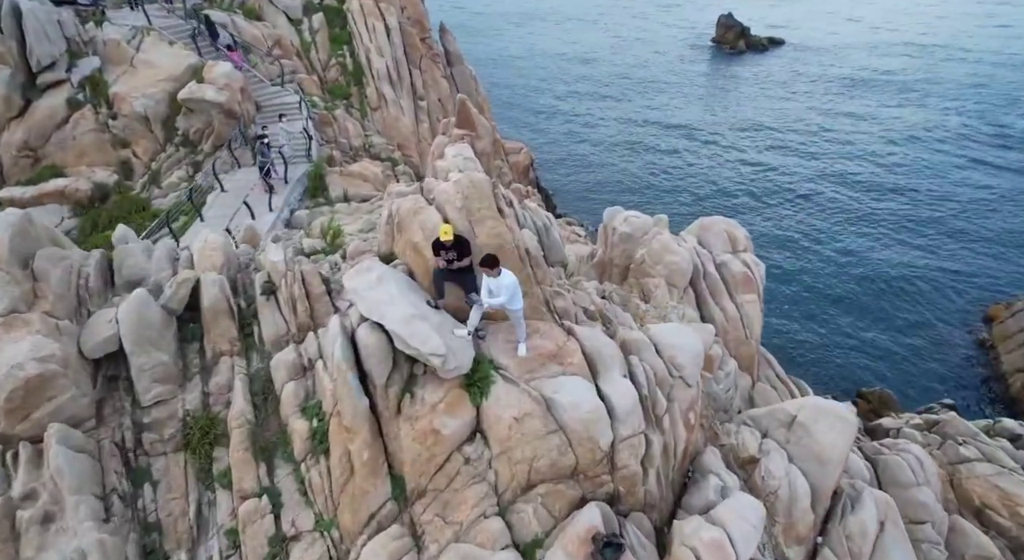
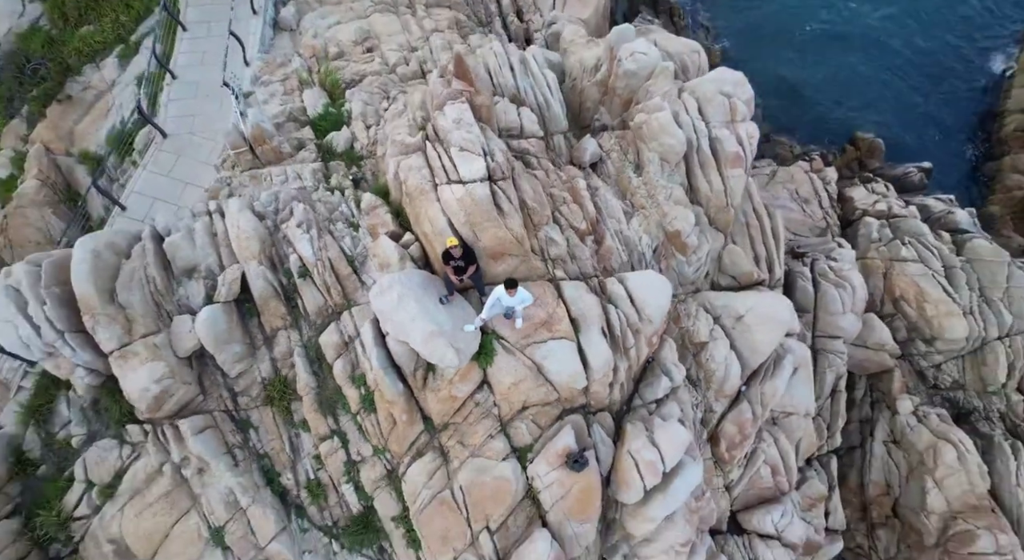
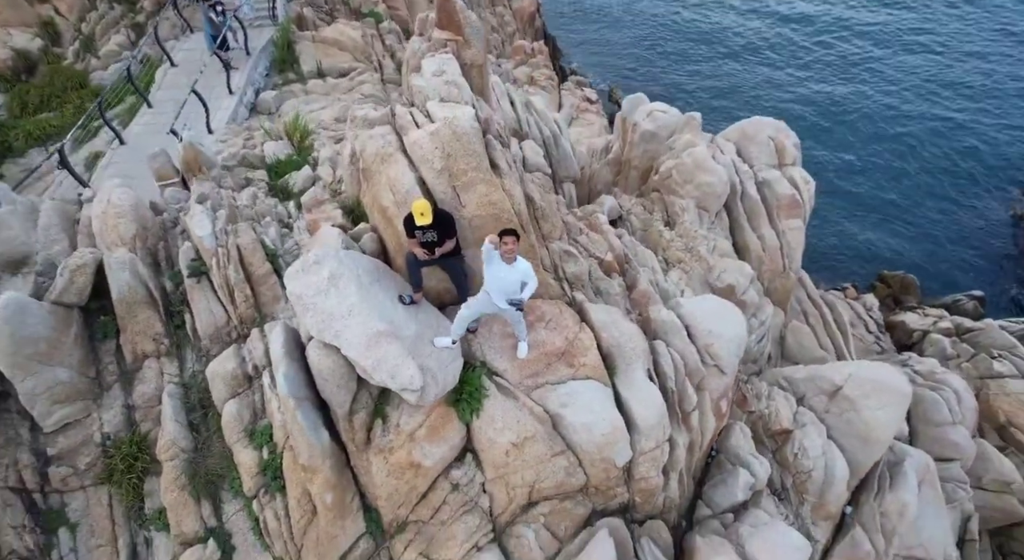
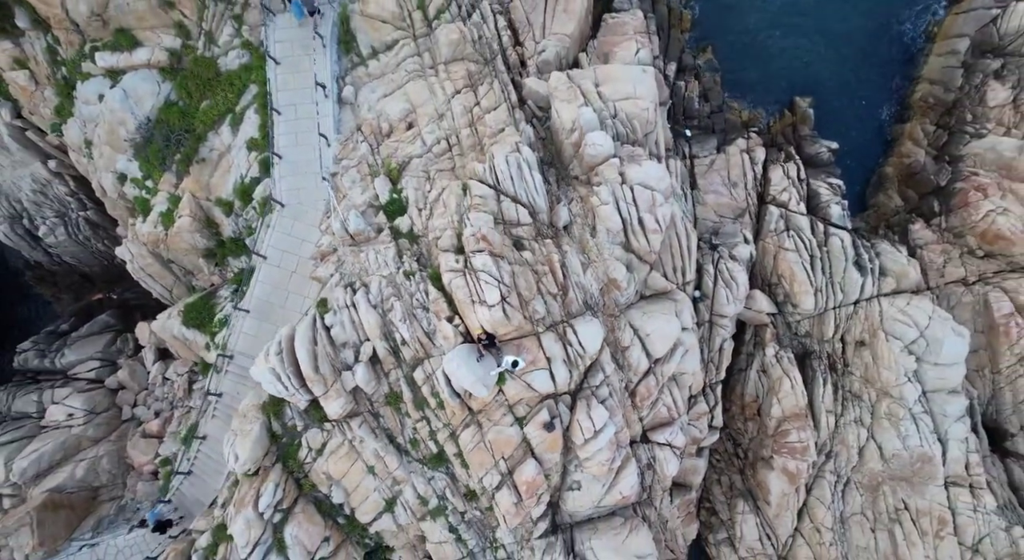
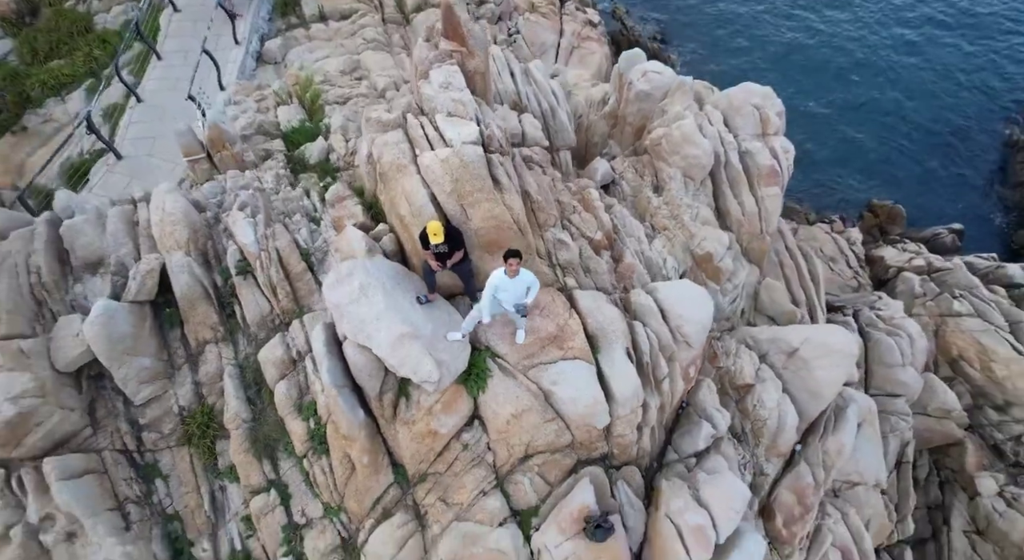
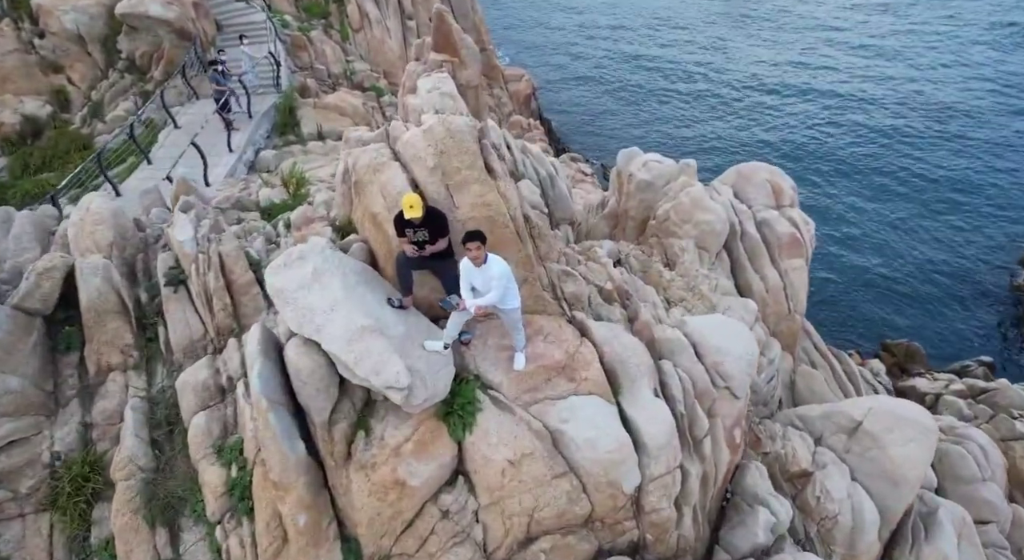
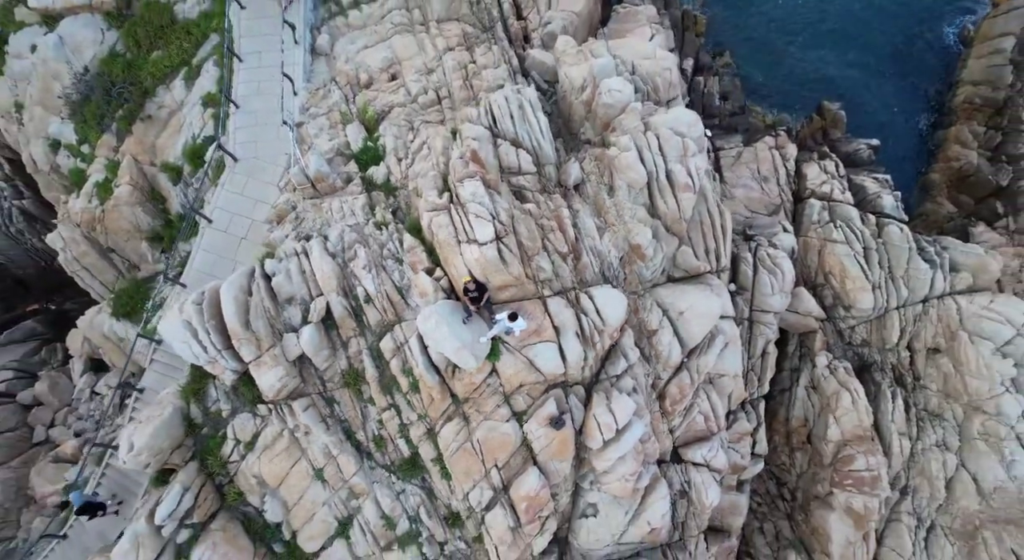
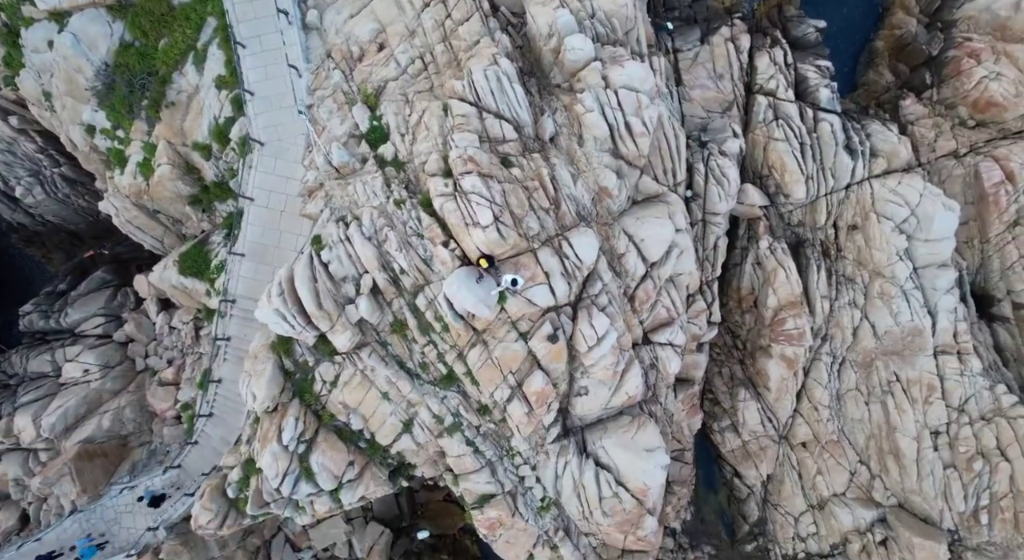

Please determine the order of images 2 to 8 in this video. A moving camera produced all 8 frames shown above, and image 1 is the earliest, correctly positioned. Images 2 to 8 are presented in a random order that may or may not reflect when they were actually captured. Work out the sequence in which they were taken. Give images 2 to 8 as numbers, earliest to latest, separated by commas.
6, 3, 5, 2, 7, 4, 8
